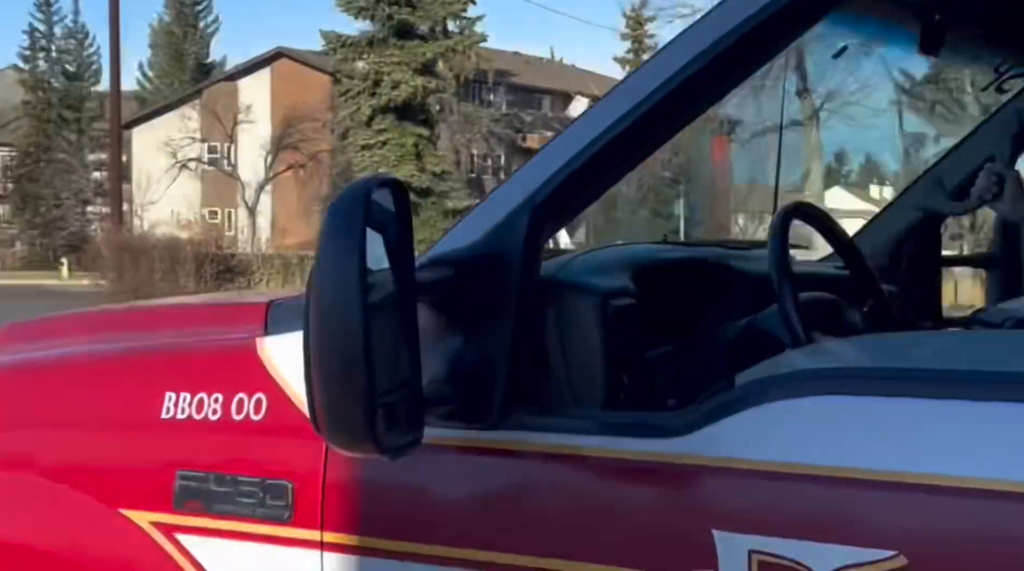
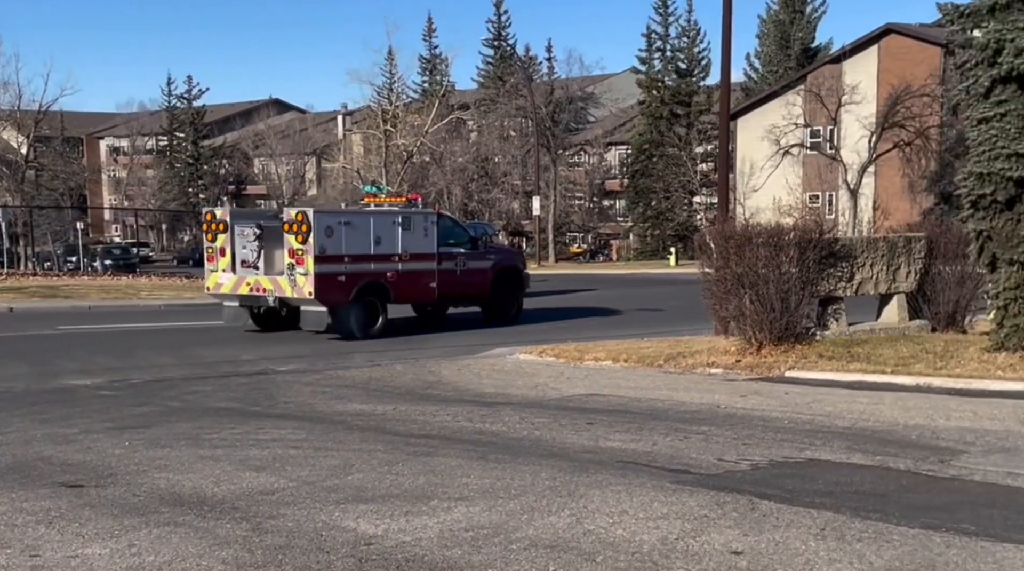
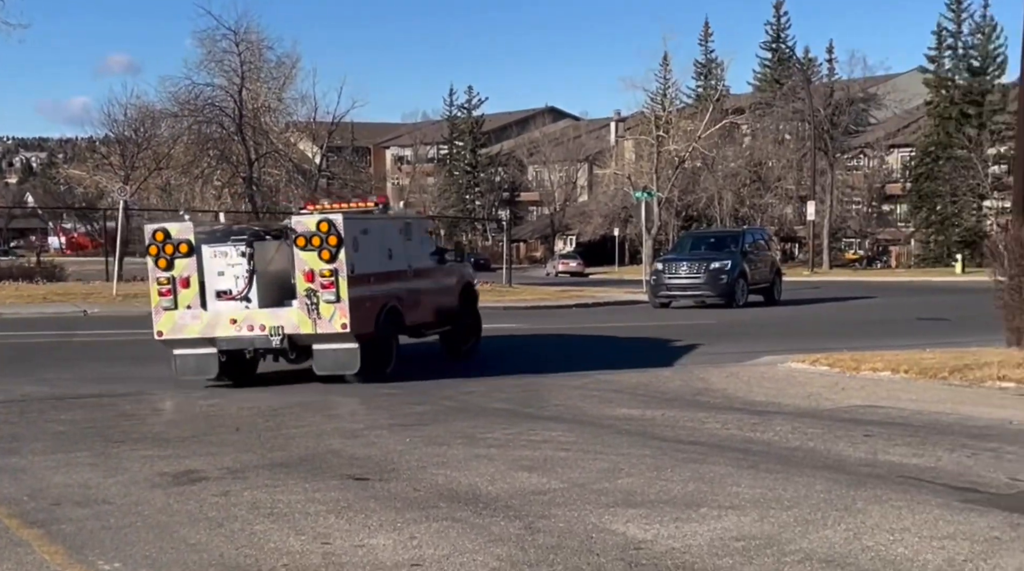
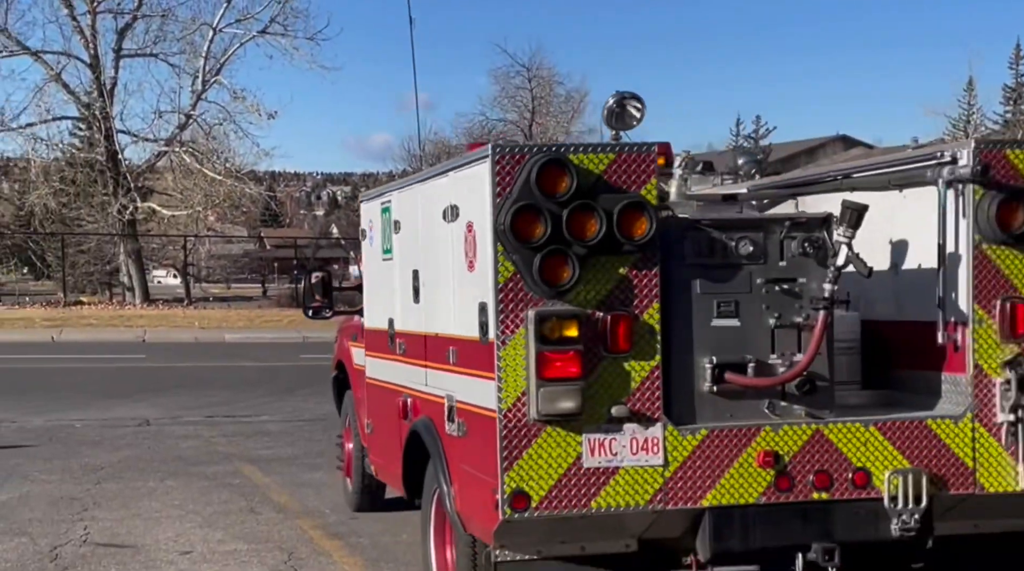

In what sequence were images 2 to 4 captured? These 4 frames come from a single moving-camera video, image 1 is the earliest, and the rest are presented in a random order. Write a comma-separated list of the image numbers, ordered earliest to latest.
4, 3, 2
